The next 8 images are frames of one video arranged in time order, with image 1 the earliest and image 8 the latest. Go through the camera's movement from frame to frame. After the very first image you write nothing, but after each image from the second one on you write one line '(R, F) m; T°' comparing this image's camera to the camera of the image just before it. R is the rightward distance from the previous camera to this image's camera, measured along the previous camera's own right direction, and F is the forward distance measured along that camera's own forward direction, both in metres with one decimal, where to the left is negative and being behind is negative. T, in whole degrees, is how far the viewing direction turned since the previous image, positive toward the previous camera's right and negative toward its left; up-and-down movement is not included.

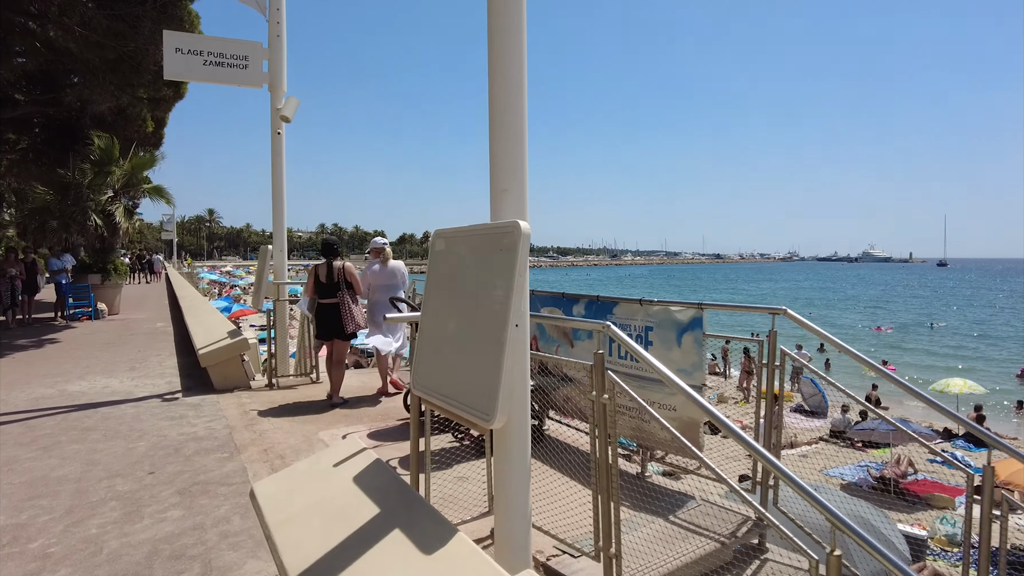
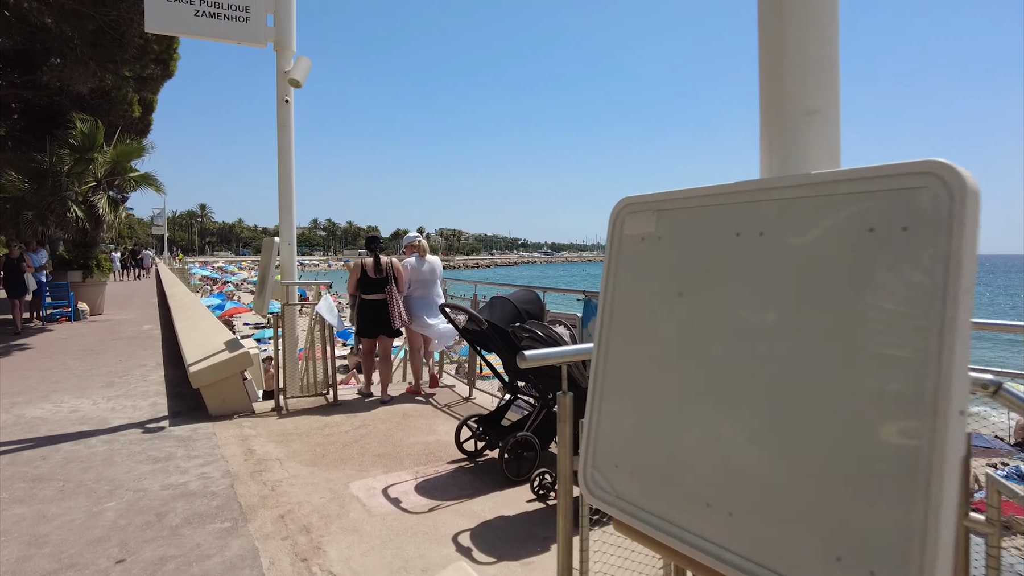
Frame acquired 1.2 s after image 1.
(-0.5, +1.1) m; +1°
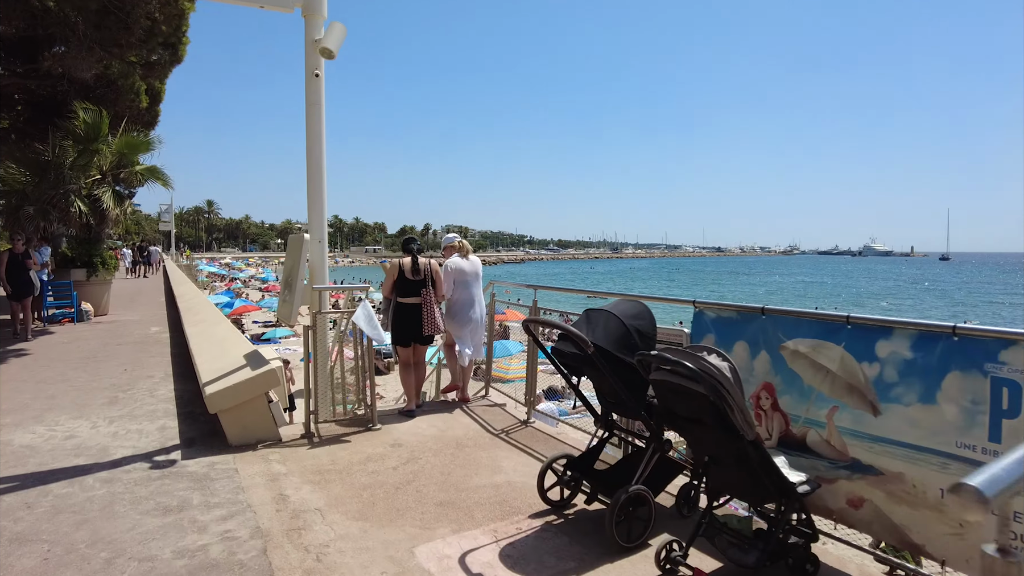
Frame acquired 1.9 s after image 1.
(-0.4, +0.7) m; 0°
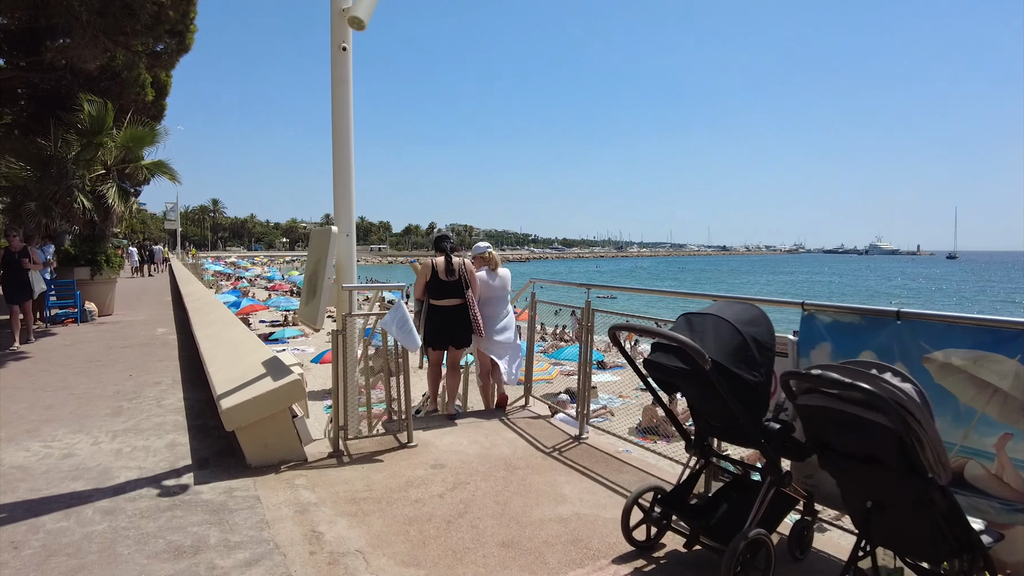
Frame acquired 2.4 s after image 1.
(-0.3, +0.5) m; 0°
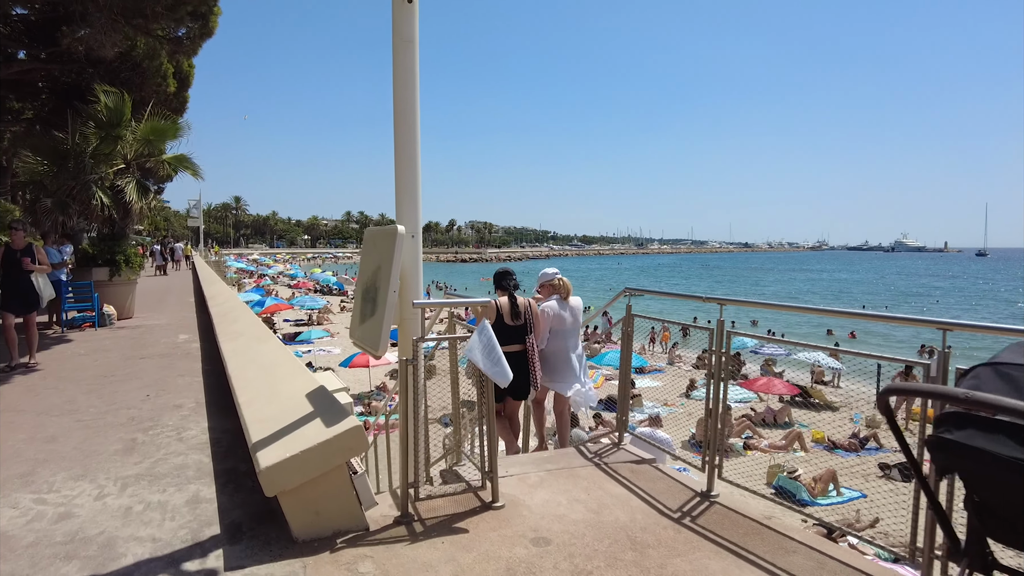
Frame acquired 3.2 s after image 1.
(-0.4, +0.8) m; -2°
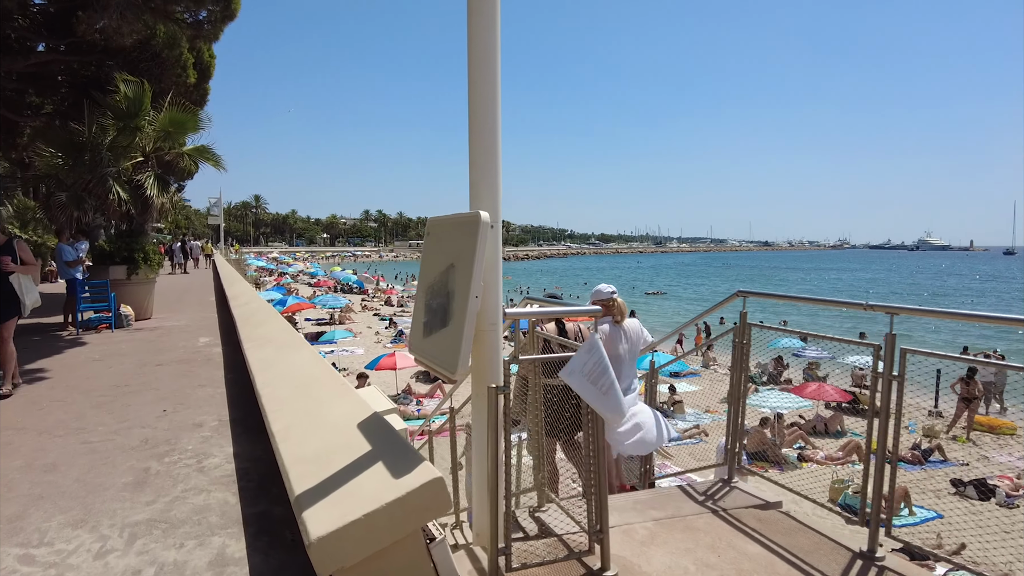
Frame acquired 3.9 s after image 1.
(-0.3, +0.7) m; -1°
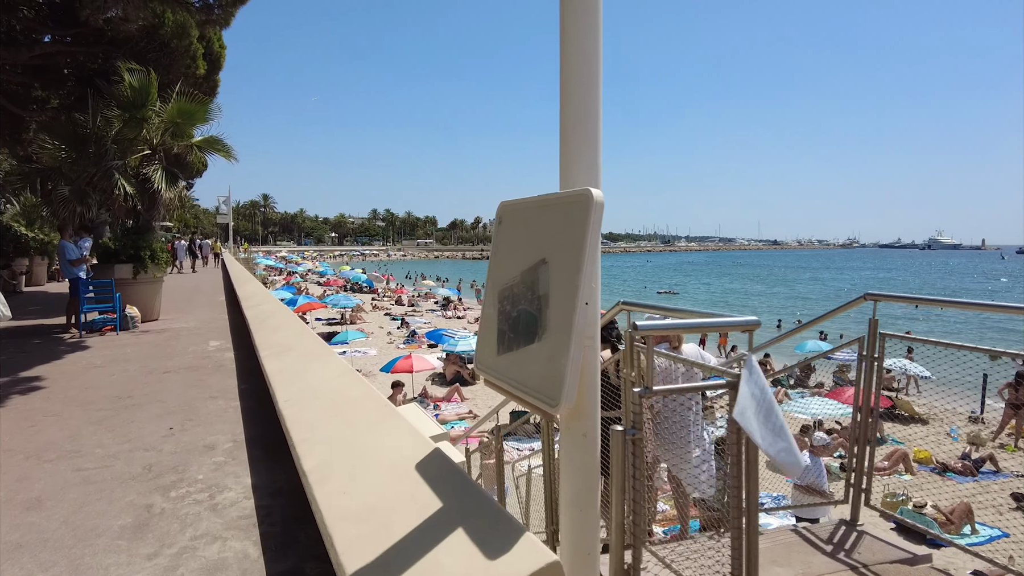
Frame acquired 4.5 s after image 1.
(-0.3, +0.6) m; -1°
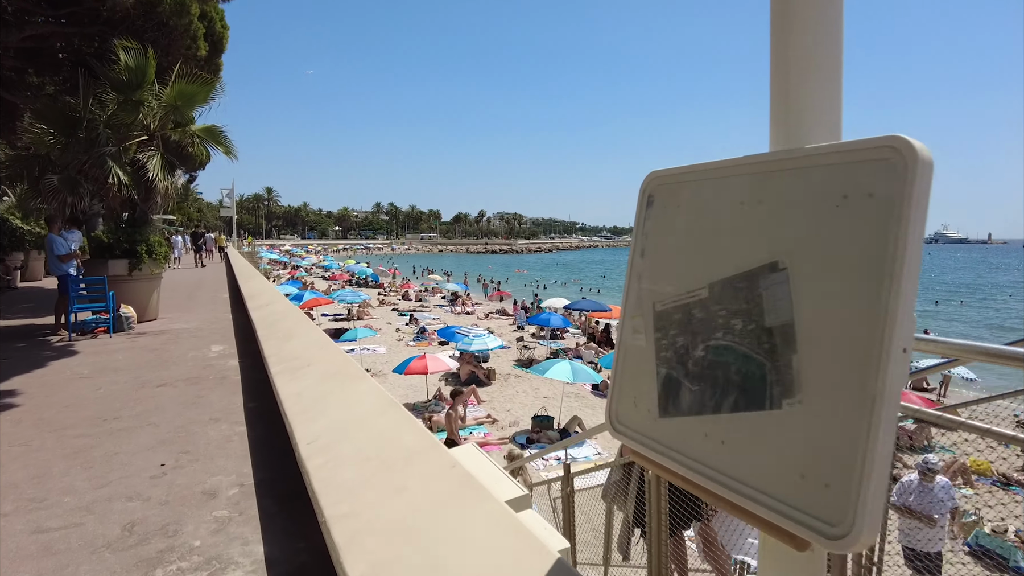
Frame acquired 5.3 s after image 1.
(-0.3, +0.8) m; 0°
